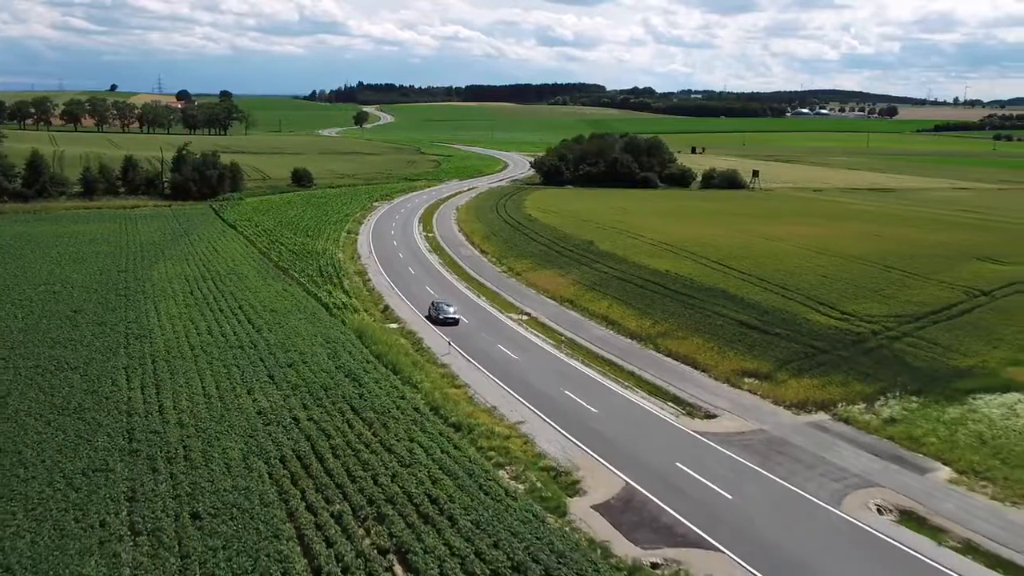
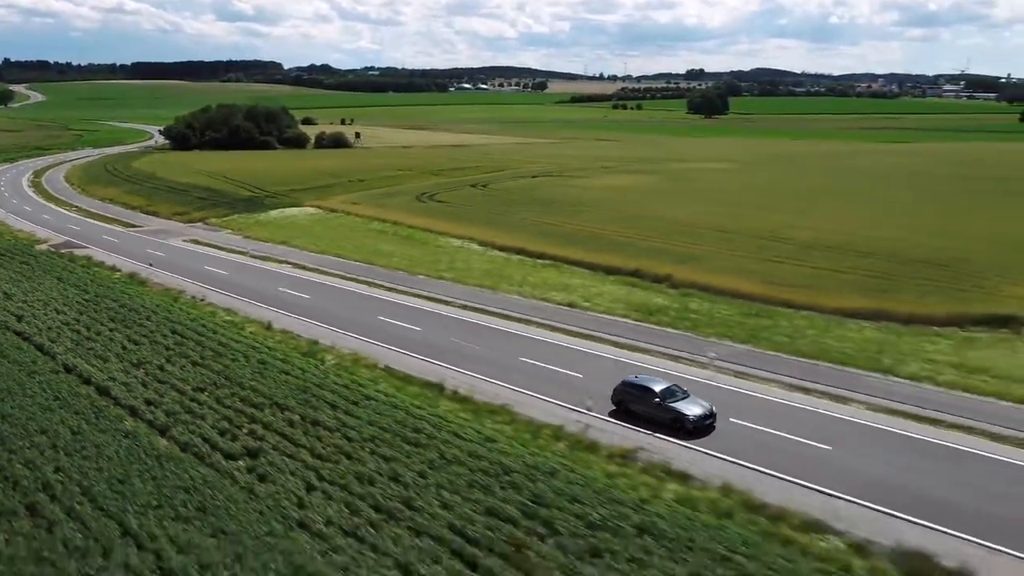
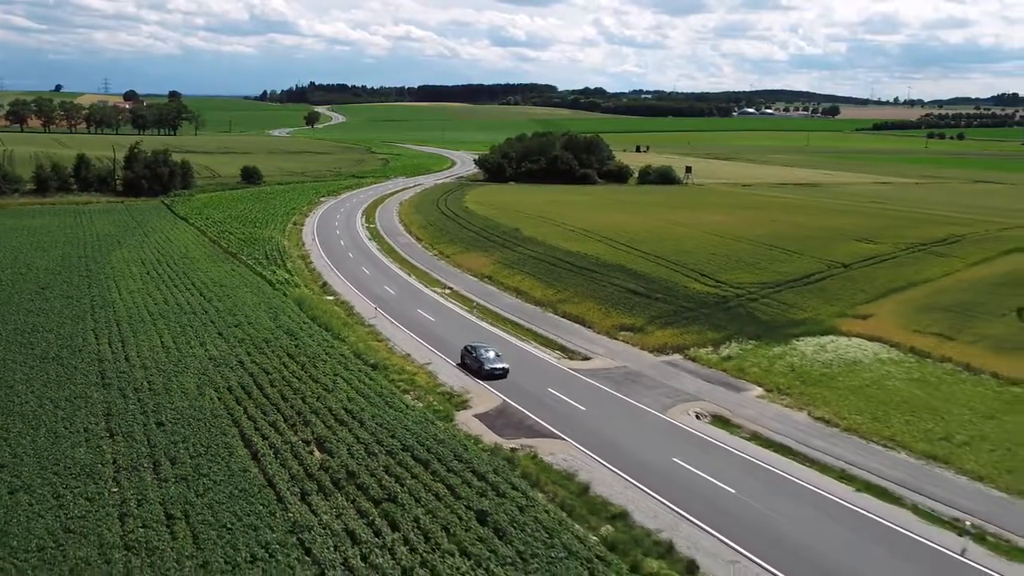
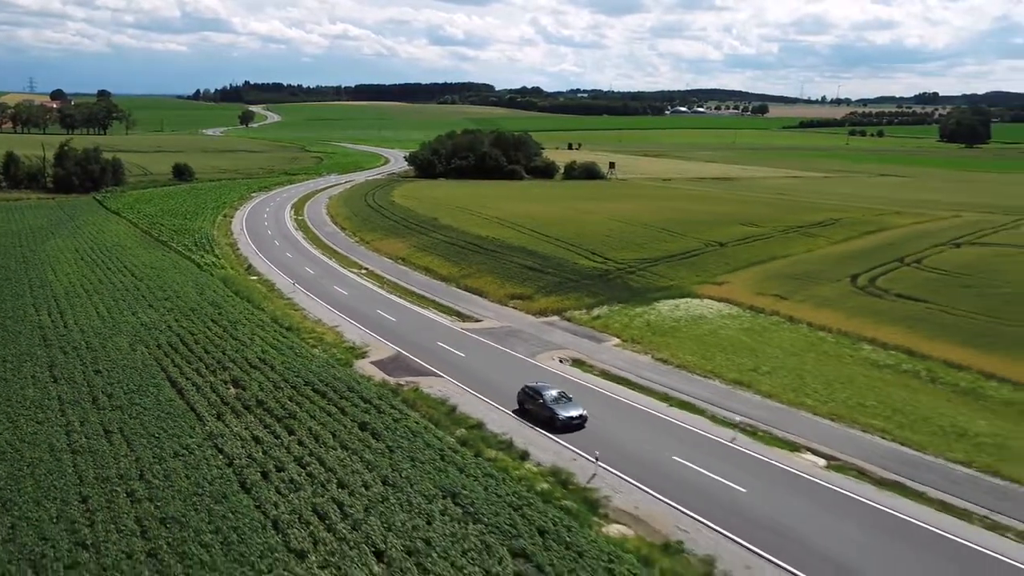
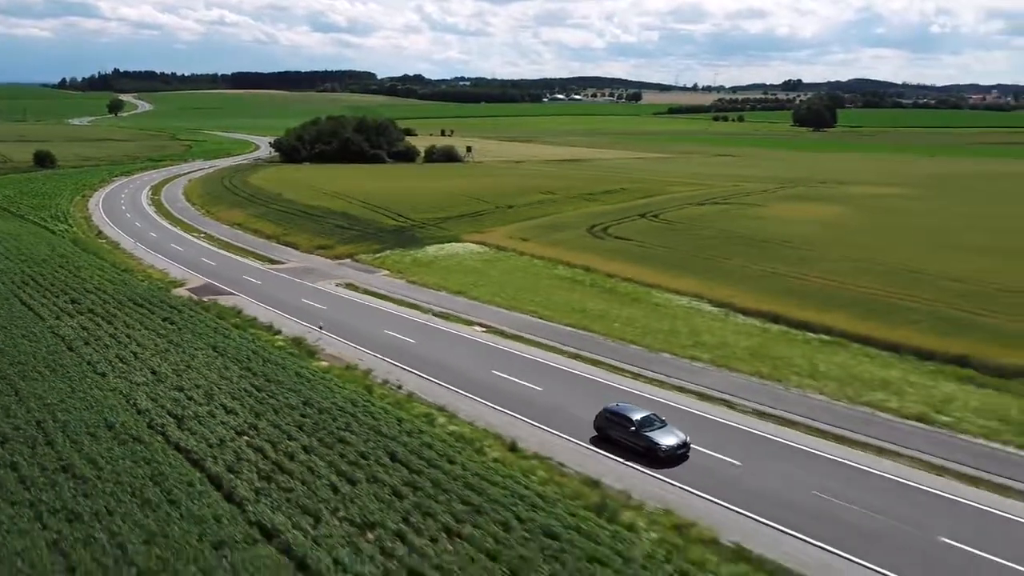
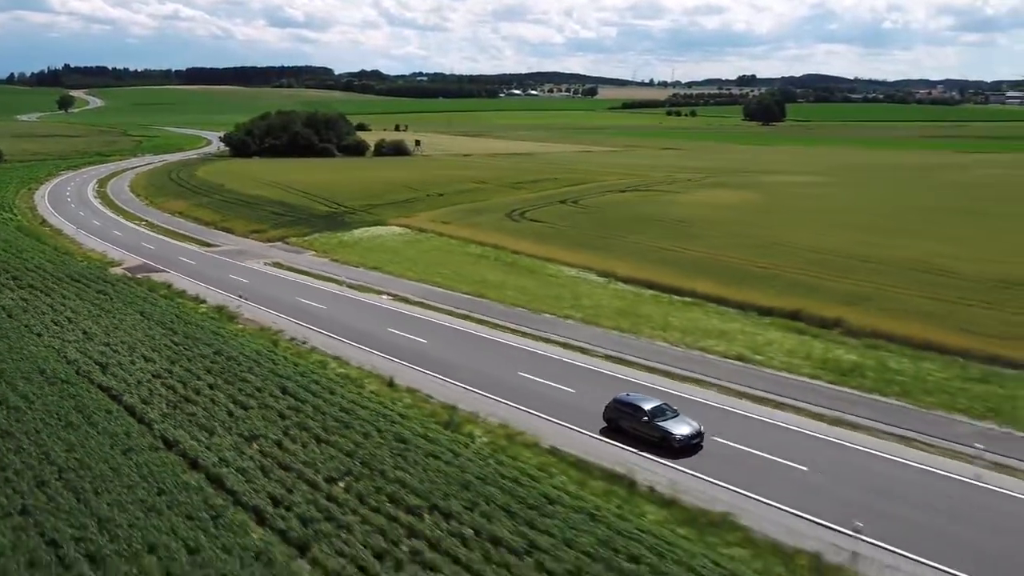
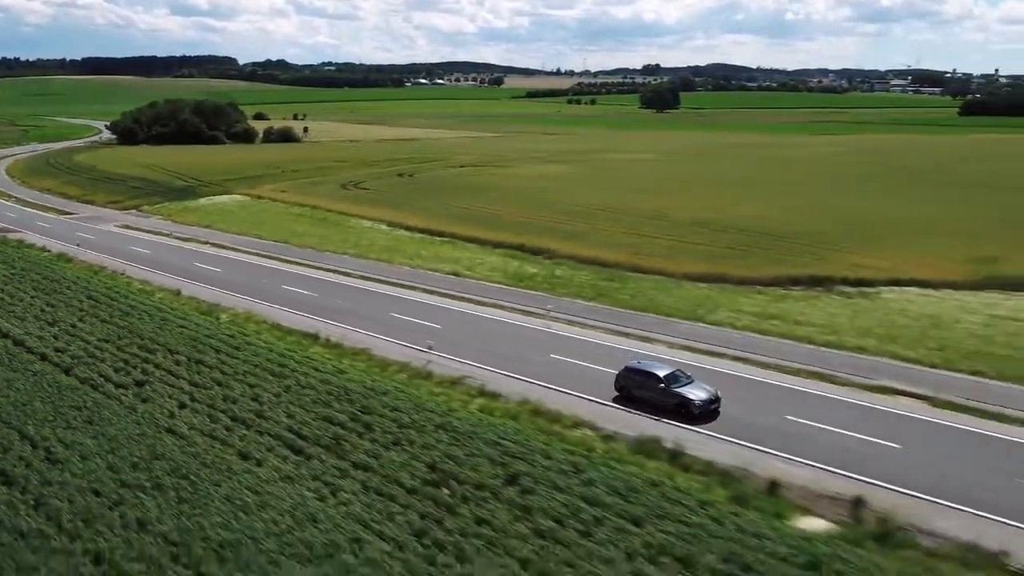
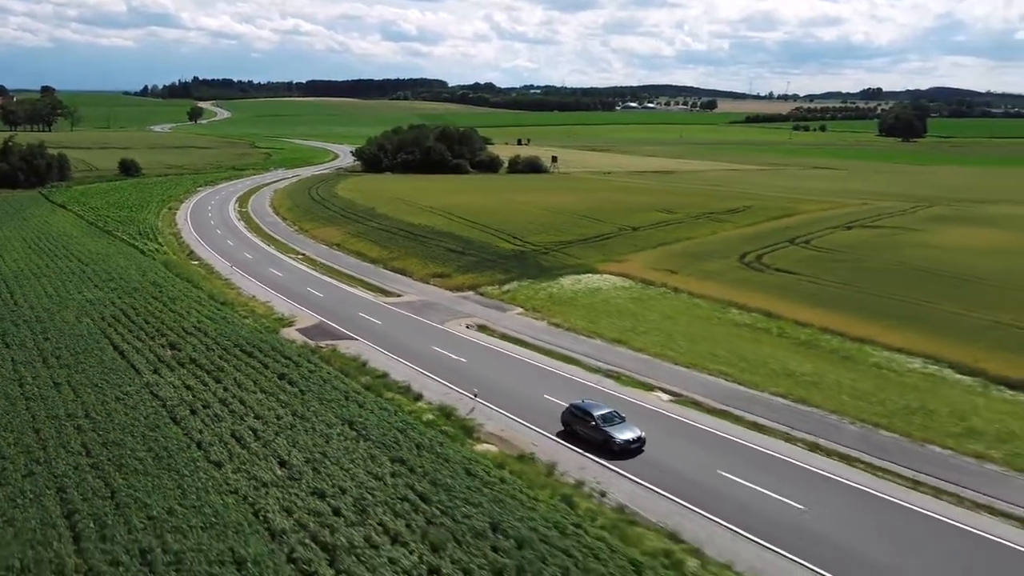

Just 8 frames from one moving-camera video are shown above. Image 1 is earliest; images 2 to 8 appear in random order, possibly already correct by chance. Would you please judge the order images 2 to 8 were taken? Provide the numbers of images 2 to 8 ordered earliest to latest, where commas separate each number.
3, 4, 8, 5, 6, 2, 7
